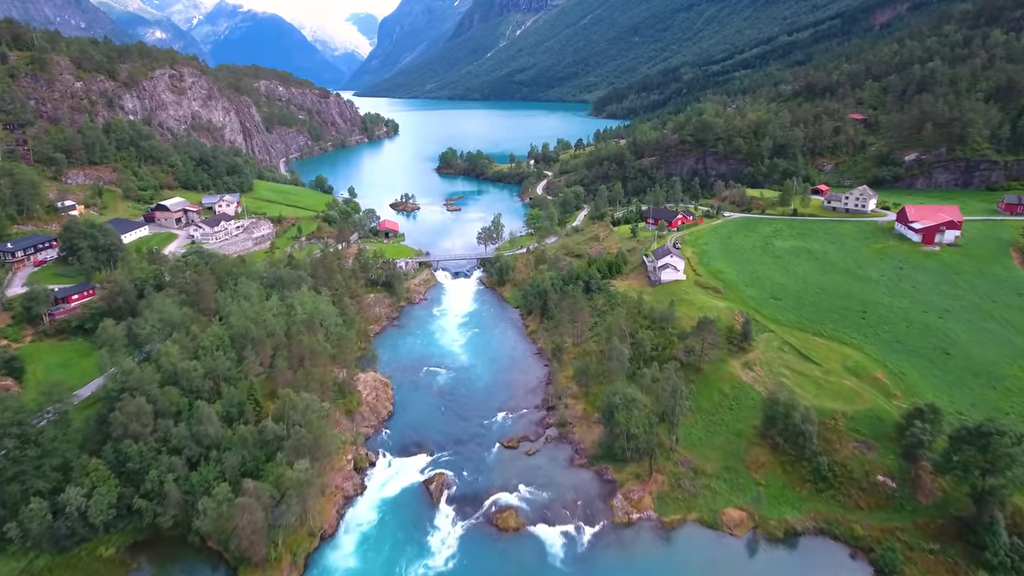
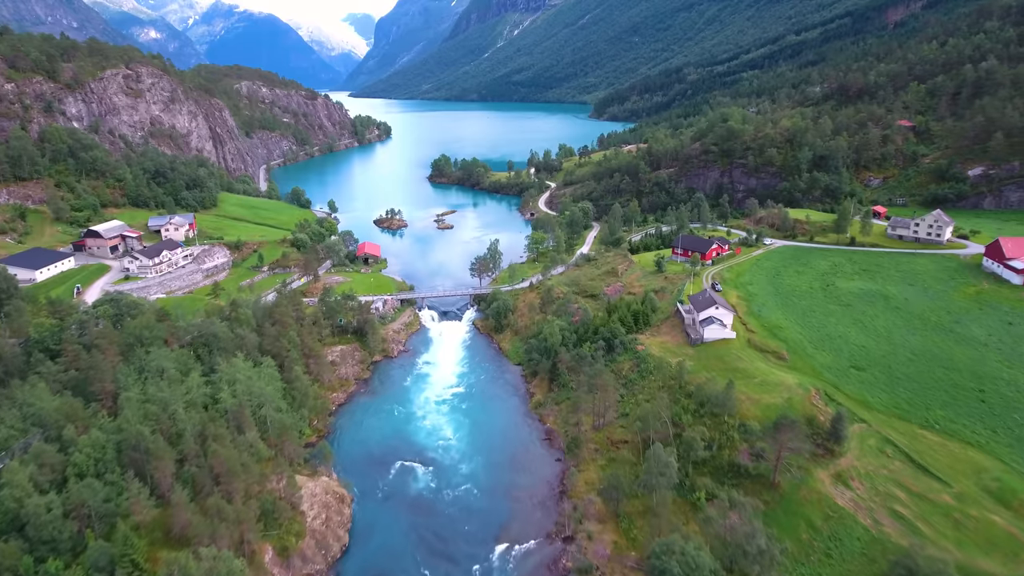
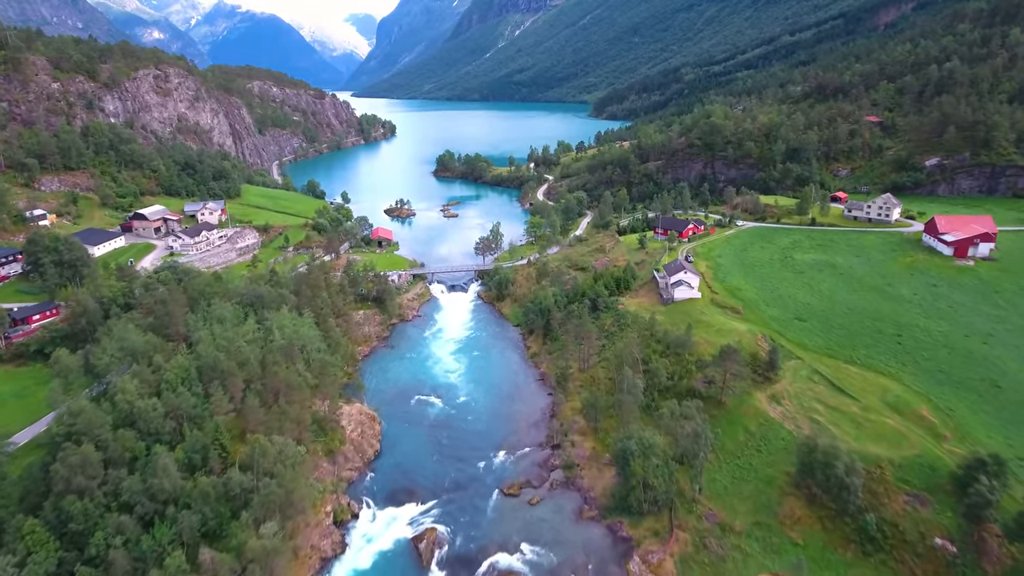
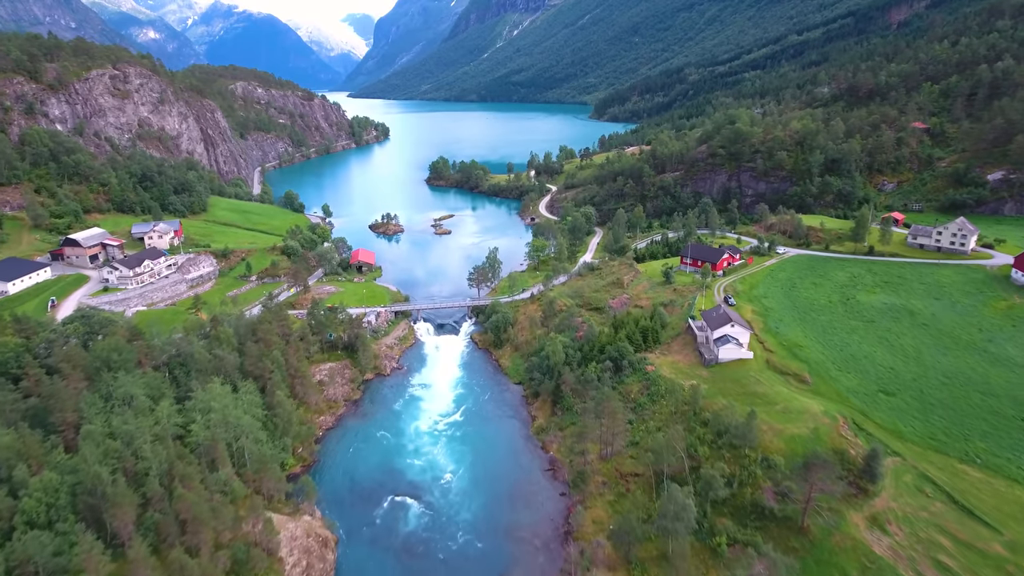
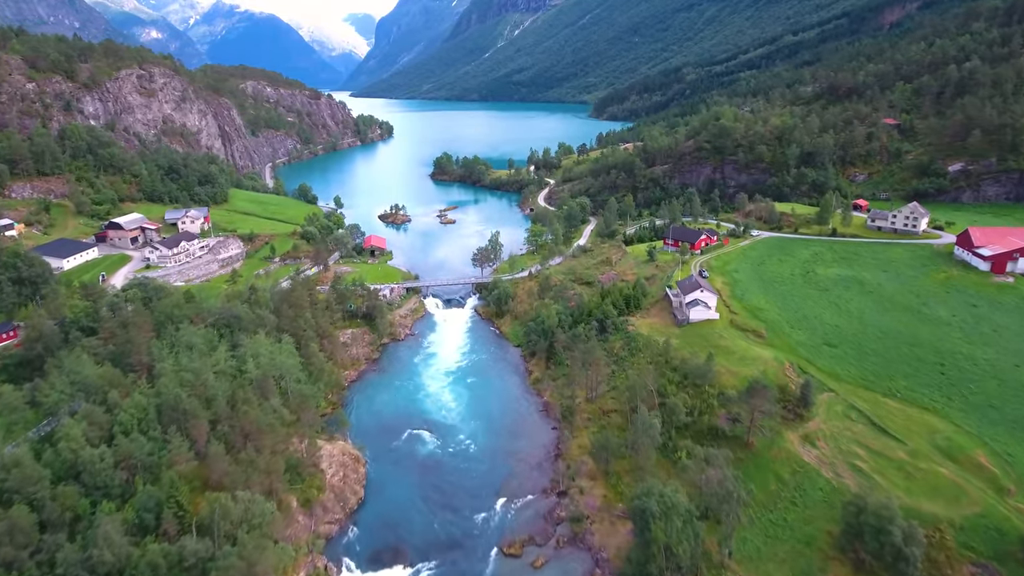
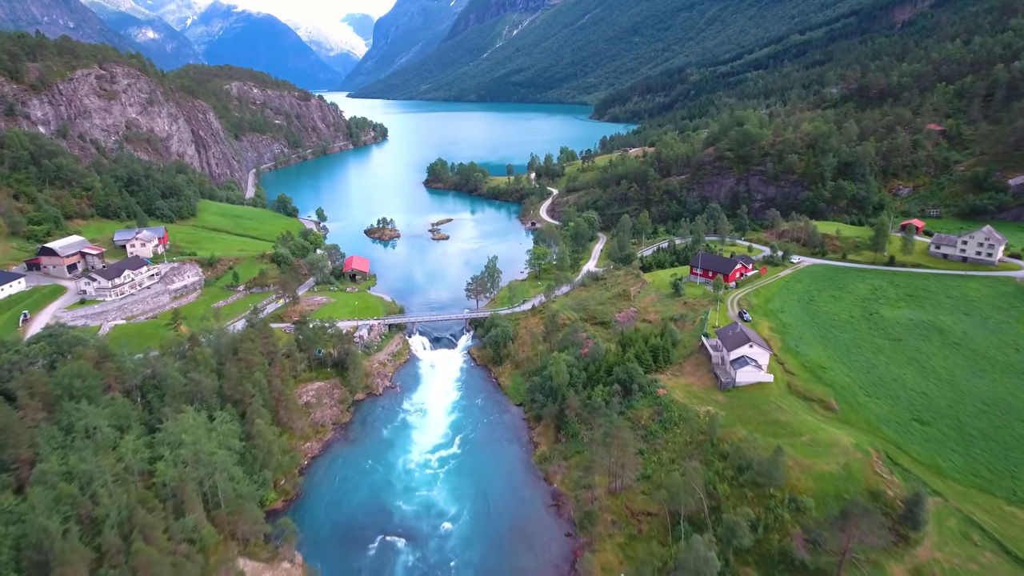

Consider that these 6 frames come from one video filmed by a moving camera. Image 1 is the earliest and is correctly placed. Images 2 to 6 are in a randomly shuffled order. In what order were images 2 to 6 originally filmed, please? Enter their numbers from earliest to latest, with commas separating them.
3, 5, 2, 4, 6
